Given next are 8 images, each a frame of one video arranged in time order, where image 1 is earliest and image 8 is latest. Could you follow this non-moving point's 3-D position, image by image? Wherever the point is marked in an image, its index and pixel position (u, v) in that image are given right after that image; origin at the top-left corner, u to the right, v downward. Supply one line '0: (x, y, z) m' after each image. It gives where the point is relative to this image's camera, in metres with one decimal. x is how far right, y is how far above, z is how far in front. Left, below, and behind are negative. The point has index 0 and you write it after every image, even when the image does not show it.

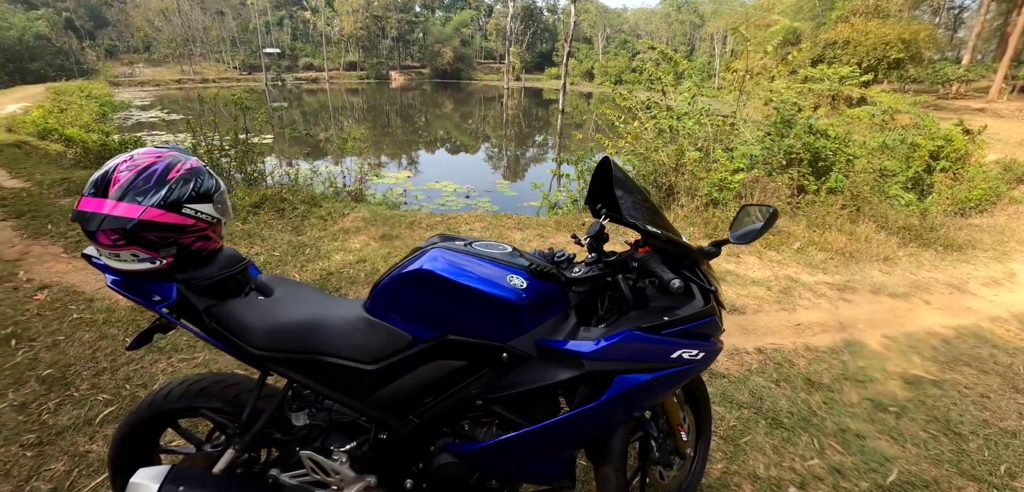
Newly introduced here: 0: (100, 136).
0: (-6.9, +1.9, +7.5) m
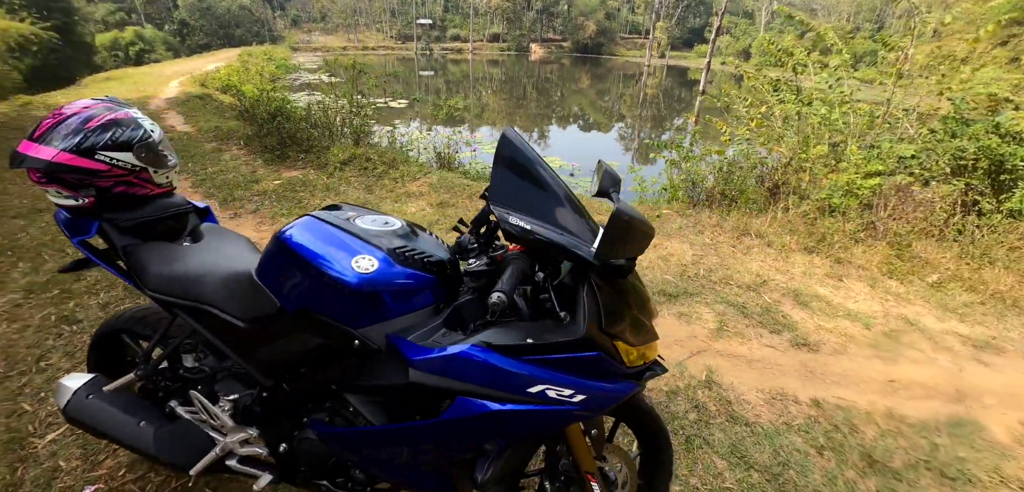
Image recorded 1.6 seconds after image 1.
0: (-5.0, +3.1, +8.7) m
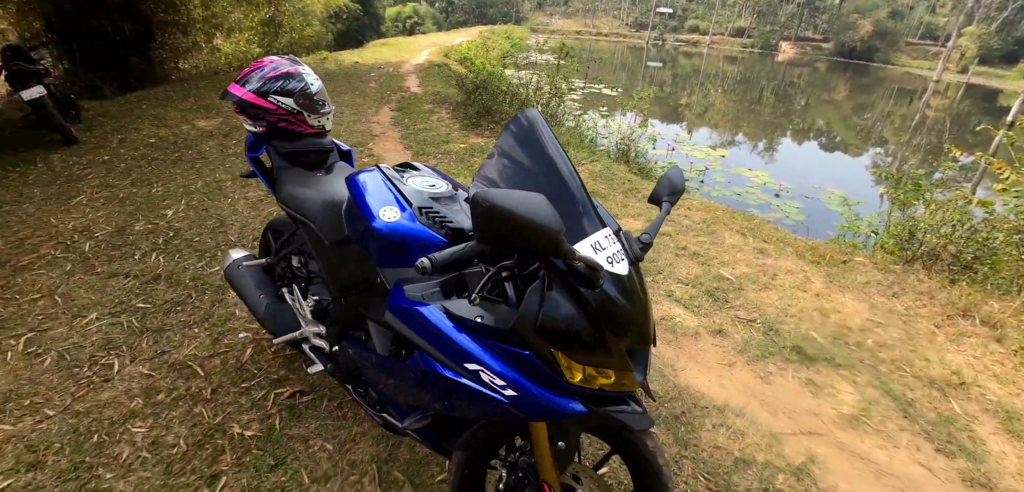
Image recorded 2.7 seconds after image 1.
0: (-0.7, +4.0, +9.9) m
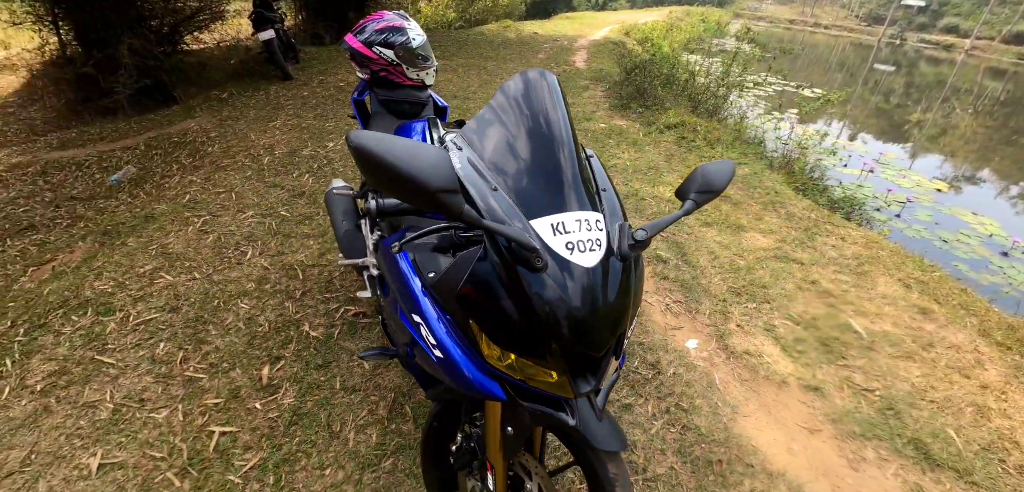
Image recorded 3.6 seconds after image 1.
0: (+2.9, +4.2, +9.3) m
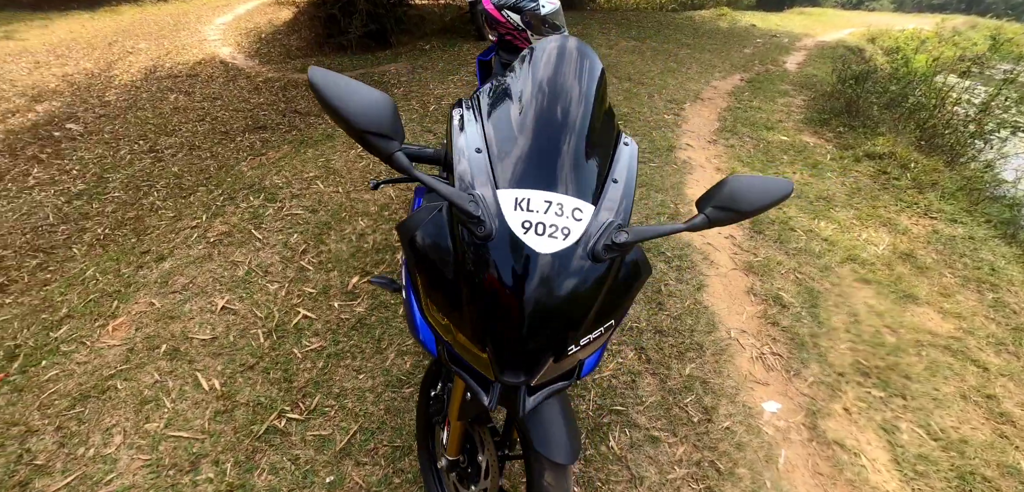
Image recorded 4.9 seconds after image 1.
0: (+6.5, +3.2, +7.5) m
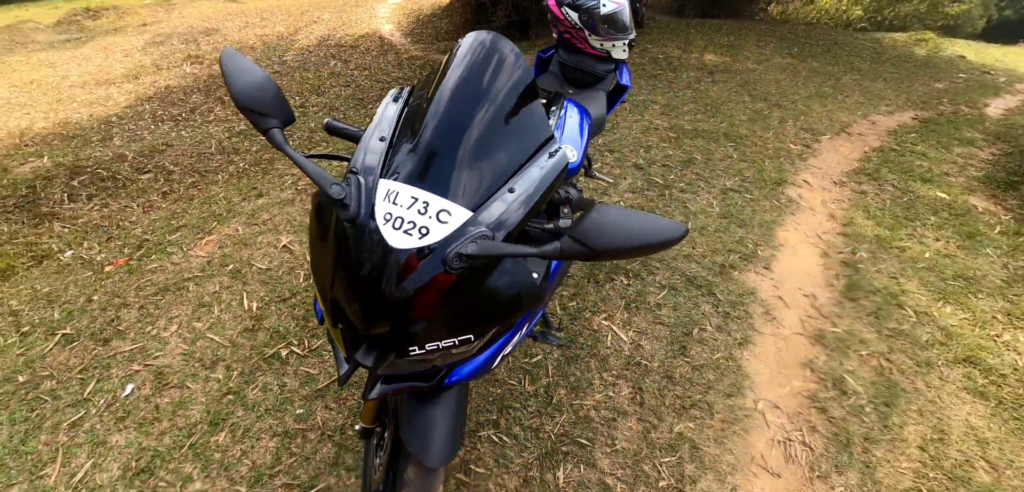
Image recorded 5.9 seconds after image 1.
0: (+8.3, +1.5, +5.4) m
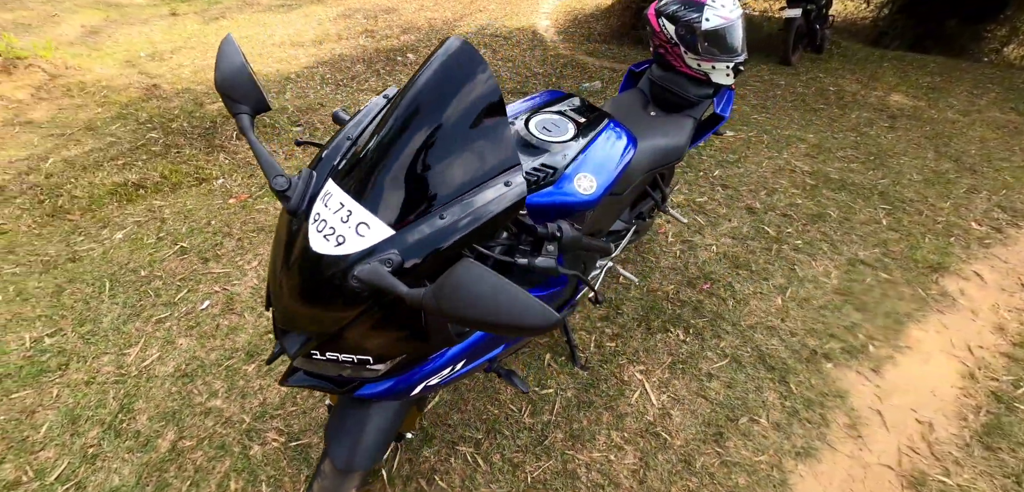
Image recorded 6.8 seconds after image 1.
0: (+9.2, -0.7, +2.8) m
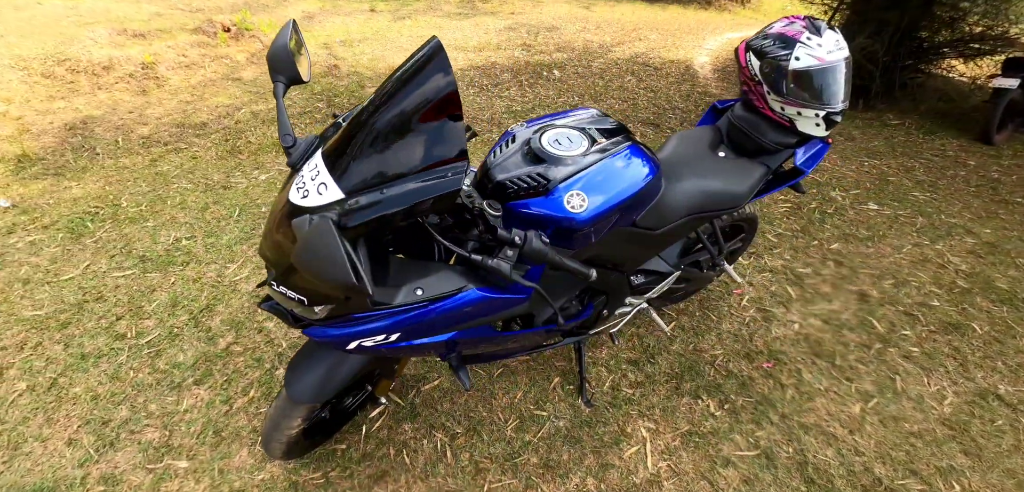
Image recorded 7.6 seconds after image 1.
0: (+8.7, -3.0, +0.2) m
